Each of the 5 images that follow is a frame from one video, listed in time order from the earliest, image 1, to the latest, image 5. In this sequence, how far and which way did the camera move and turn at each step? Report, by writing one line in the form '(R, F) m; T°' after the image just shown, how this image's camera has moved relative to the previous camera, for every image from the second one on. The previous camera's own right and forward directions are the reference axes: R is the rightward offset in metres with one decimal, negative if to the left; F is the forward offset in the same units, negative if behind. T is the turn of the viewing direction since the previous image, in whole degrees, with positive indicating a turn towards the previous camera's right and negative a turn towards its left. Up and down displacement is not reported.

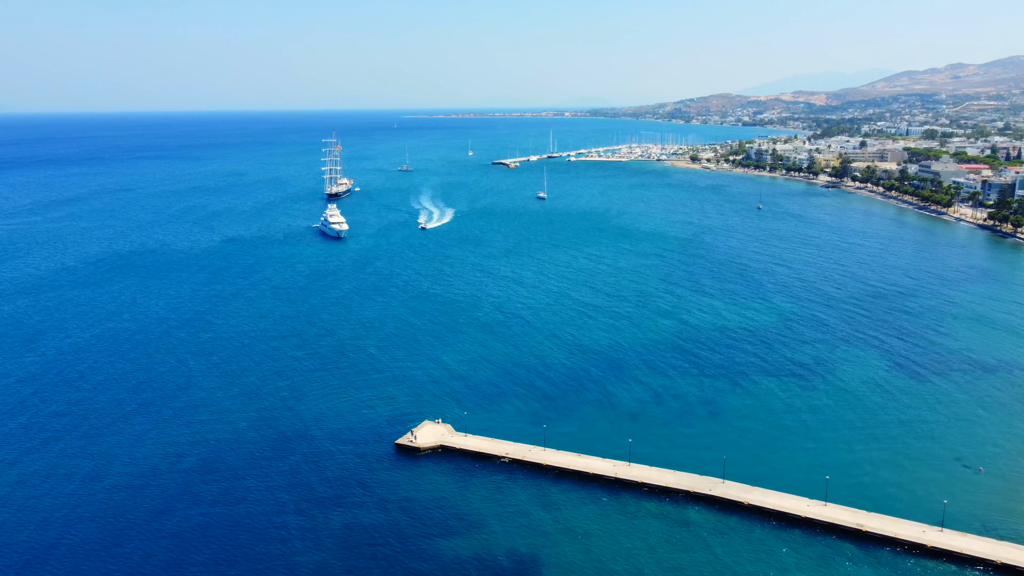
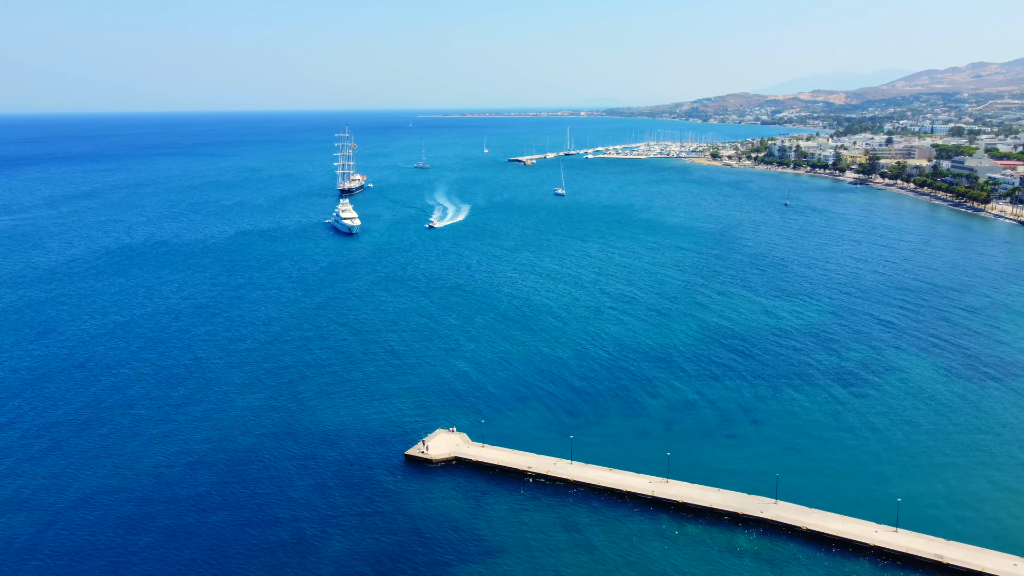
(-0.3, +3.2) m; -1°
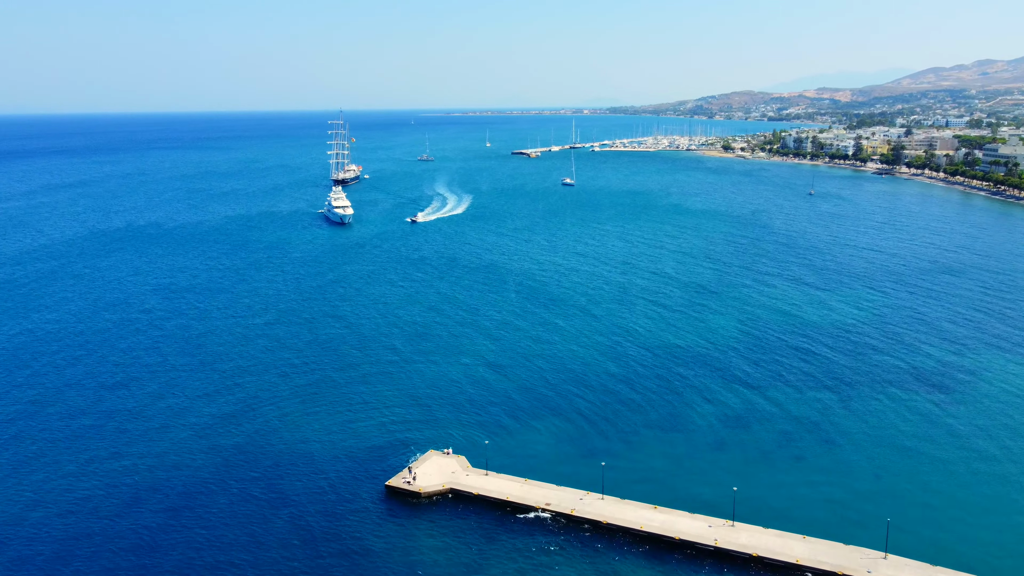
(-0.3, +6.6) m; 0°
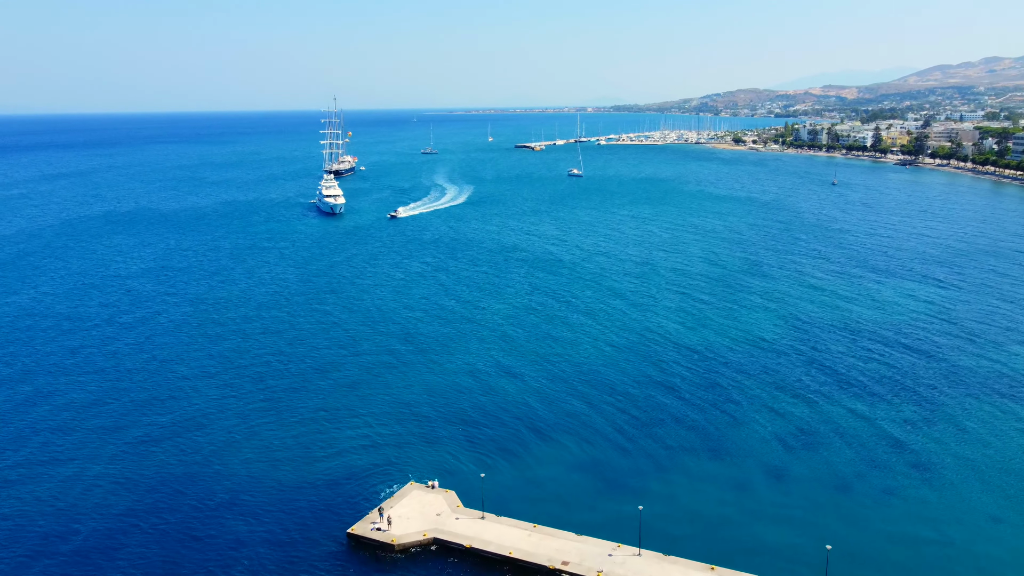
(0.0, +5.6) m; 0°
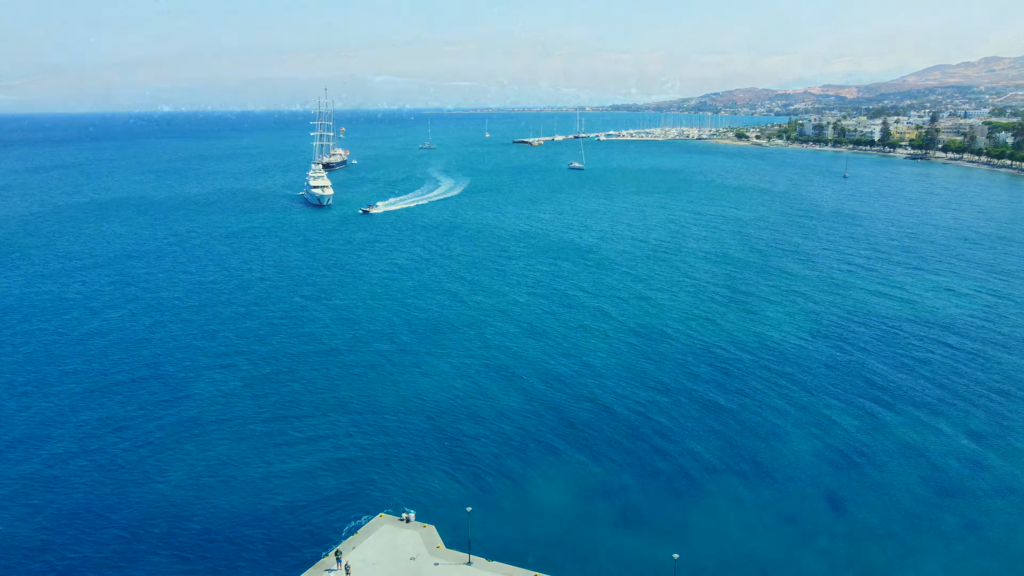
(0.0, +3.9) m; 0°
